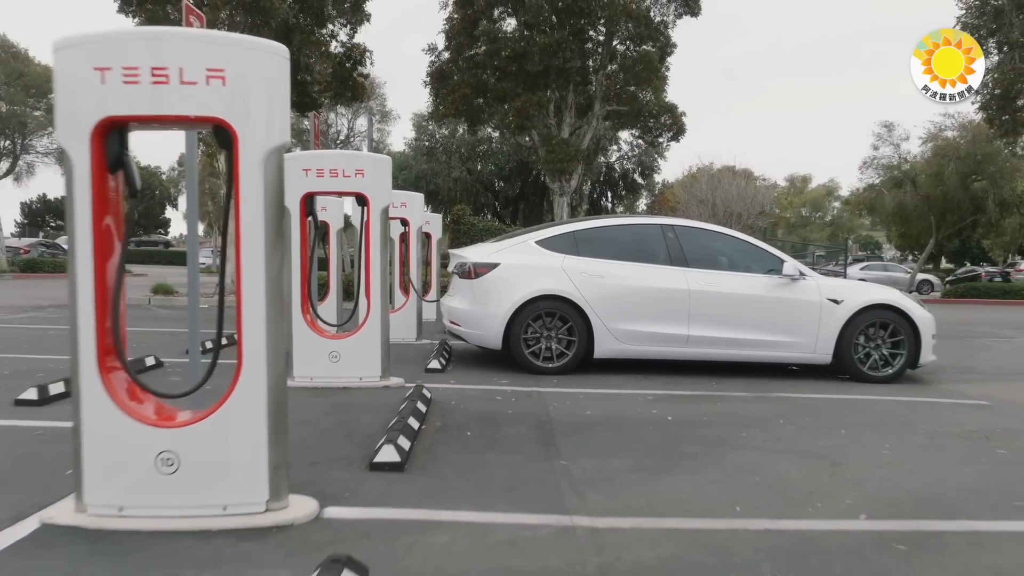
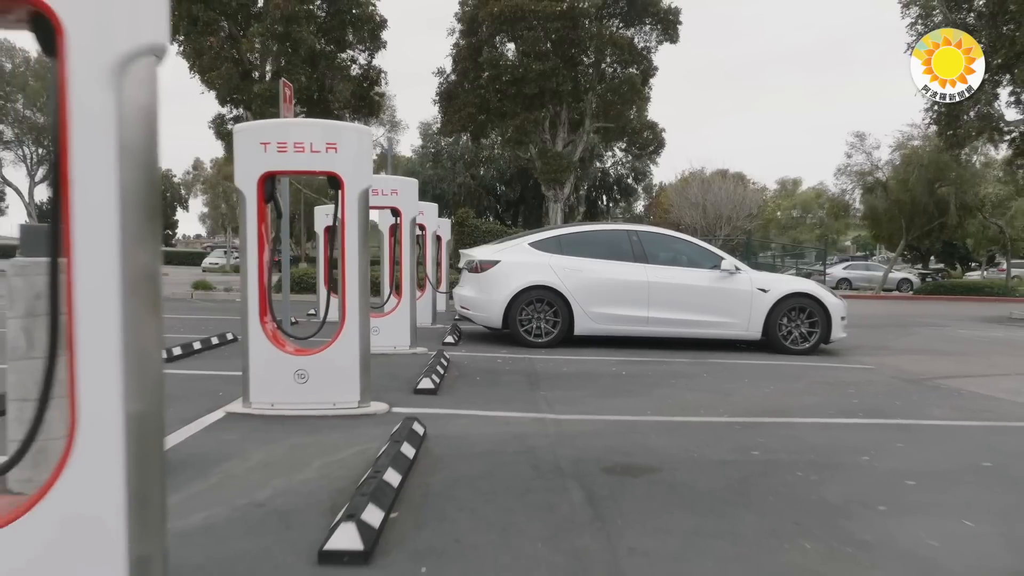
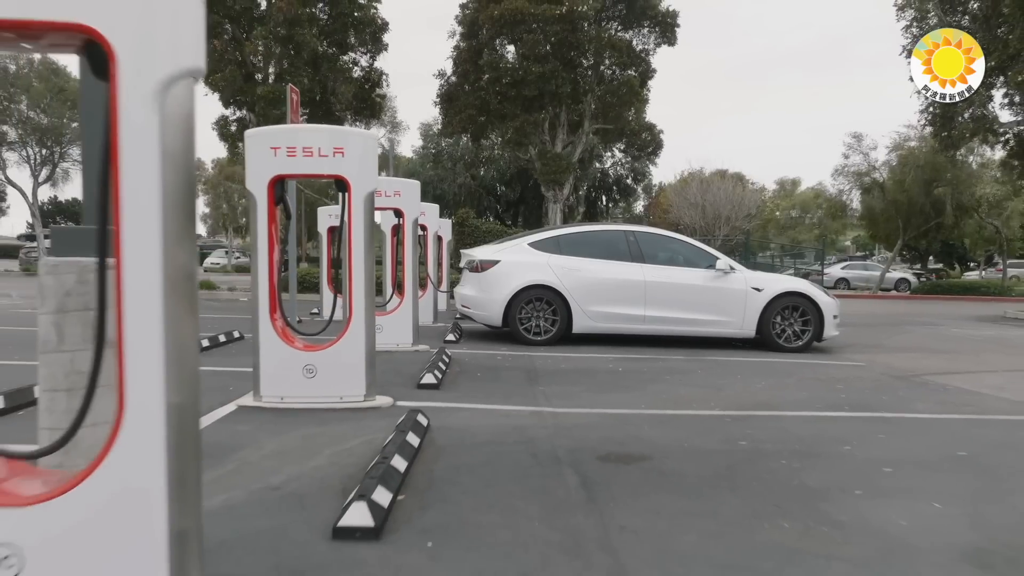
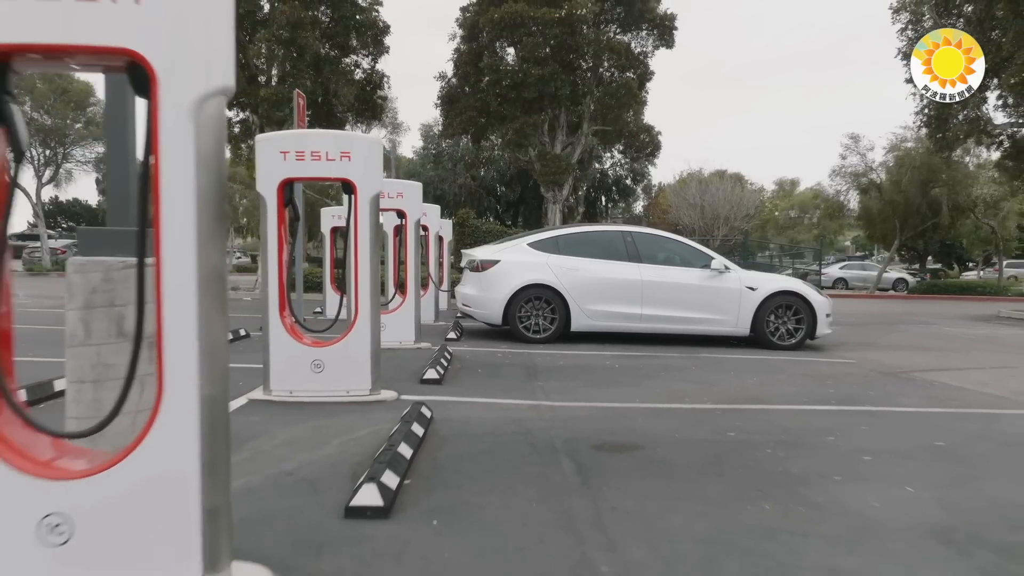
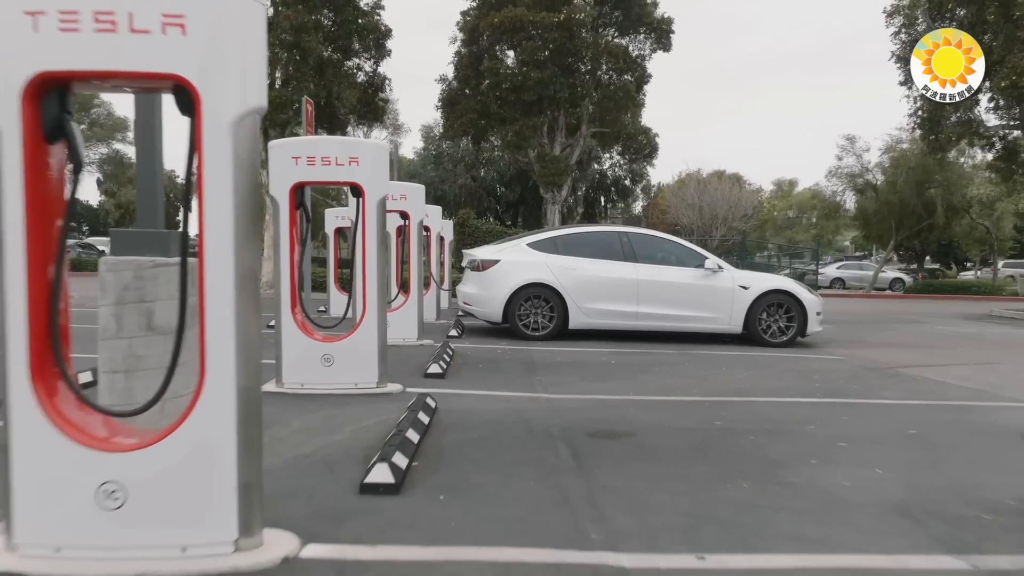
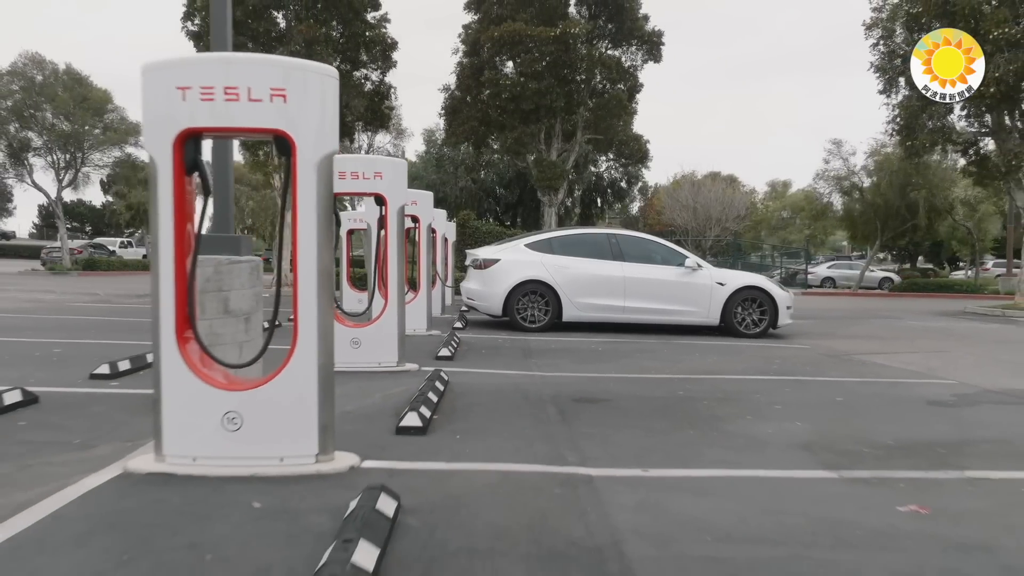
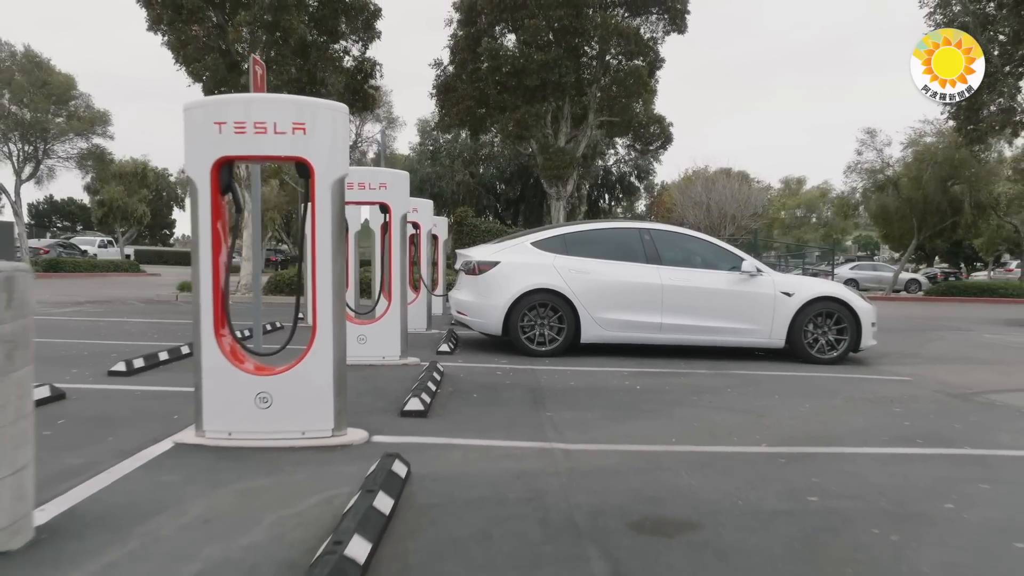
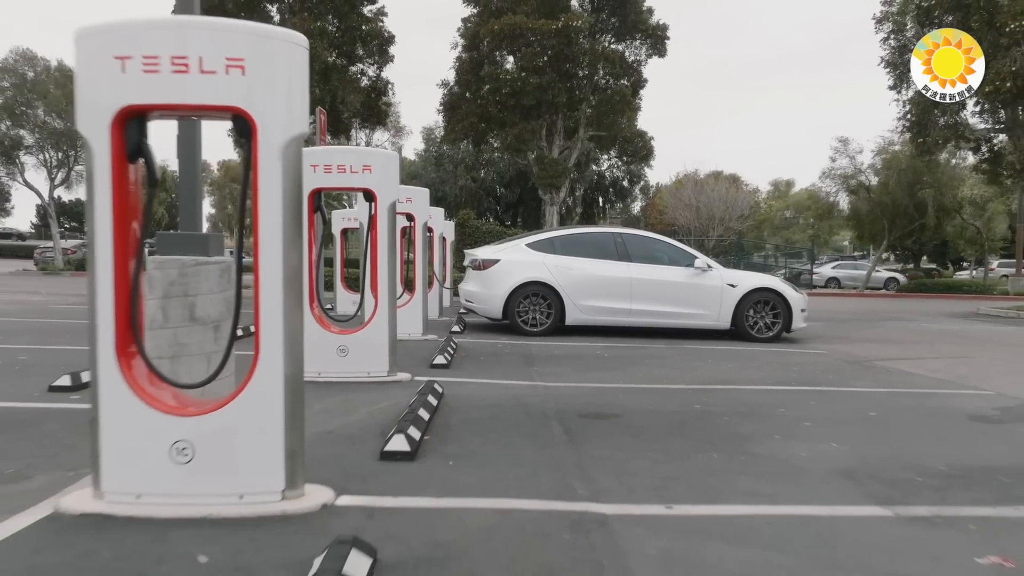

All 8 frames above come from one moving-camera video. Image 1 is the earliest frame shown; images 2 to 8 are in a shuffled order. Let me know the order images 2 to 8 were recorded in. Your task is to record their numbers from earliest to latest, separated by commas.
7, 2, 3, 4, 5, 8, 6
